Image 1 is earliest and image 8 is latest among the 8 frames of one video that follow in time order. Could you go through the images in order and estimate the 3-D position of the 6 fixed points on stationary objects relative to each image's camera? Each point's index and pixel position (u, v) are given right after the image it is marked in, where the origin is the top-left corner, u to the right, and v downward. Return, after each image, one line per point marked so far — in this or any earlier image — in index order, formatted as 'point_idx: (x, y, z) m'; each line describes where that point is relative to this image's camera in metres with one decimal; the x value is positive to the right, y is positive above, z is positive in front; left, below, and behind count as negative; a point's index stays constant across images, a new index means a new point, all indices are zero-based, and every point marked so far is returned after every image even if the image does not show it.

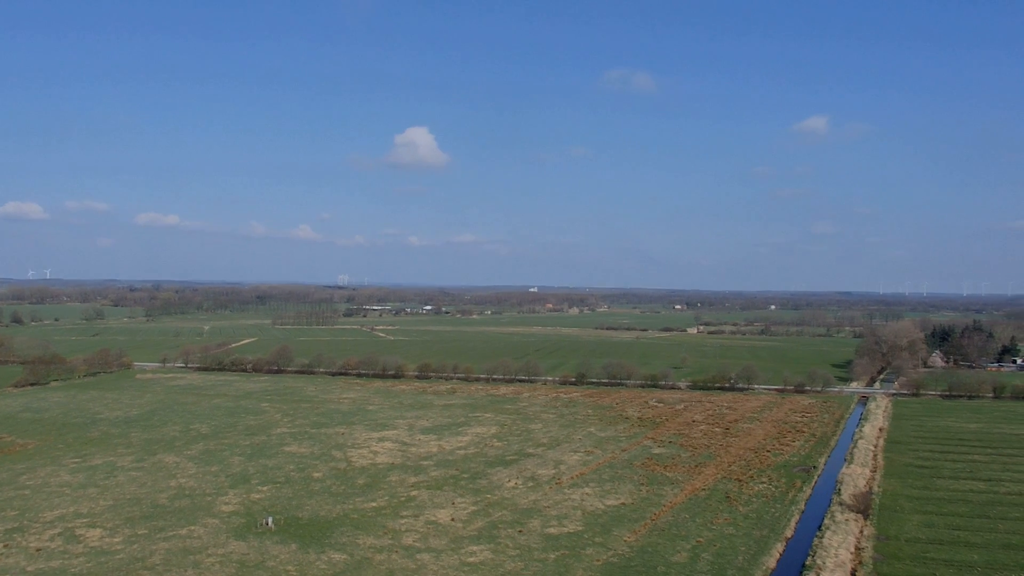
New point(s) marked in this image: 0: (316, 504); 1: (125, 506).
0: (-5.1, -5.6, +17.4) m
1: (-9.9, -5.6, +17.1) m
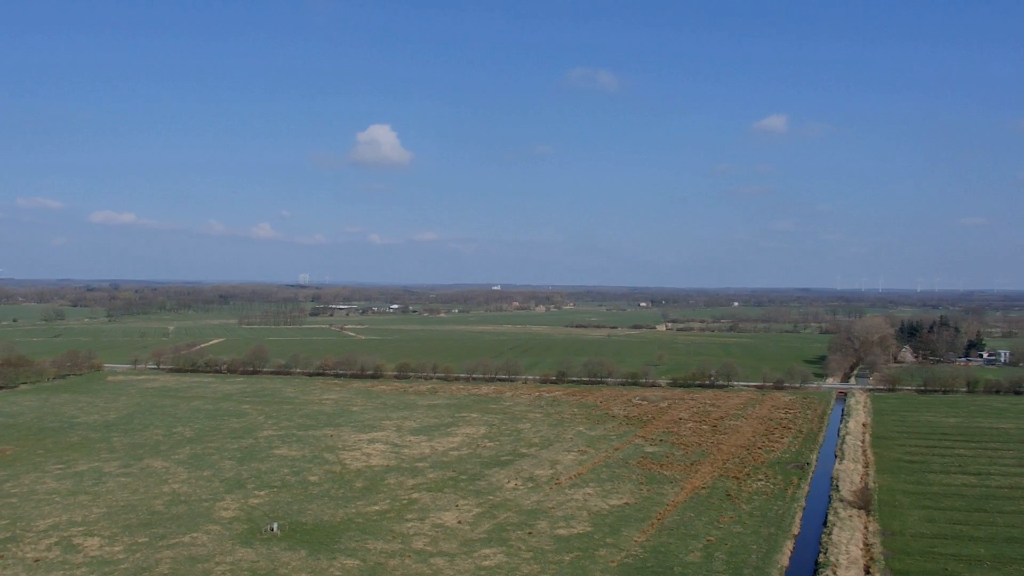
0: (-4.9, -5.6, +17.1) m
1: (-9.7, -5.7, +16.7) m
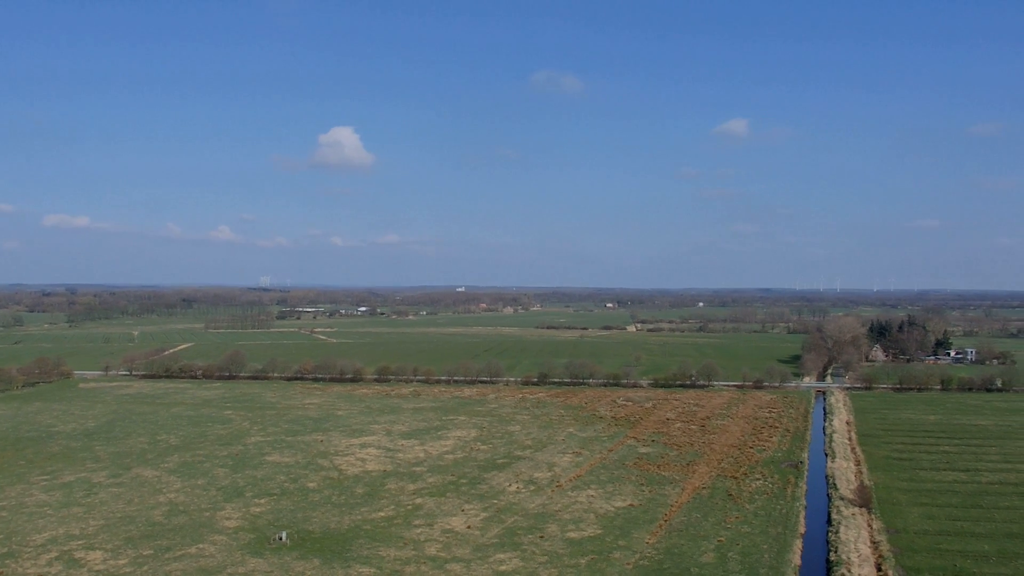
0: (-4.8, -5.7, +16.9) m
1: (-9.5, -5.8, +16.3) m
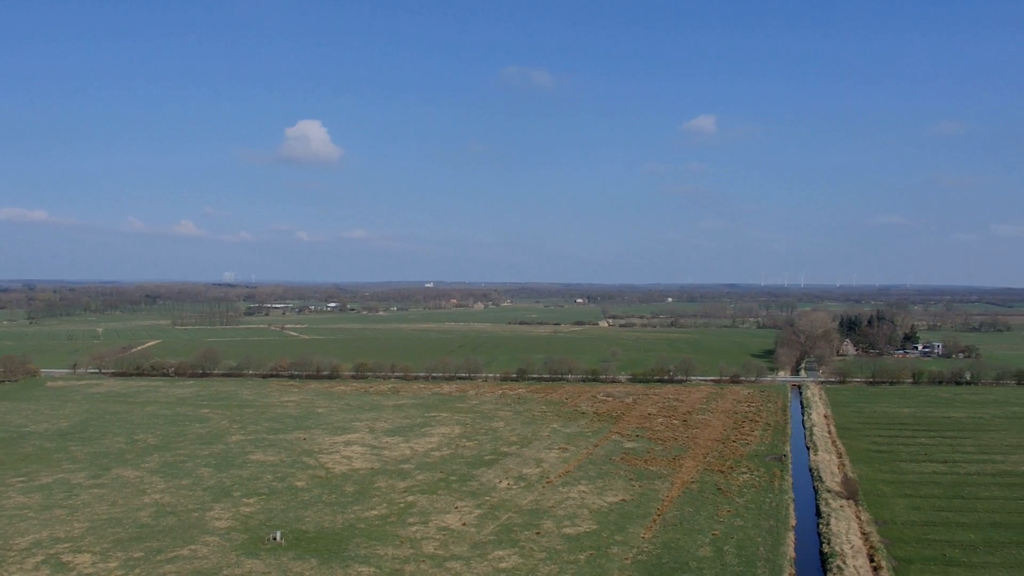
0: (-4.9, -5.7, +16.7) m
1: (-9.7, -5.7, +16.0) m
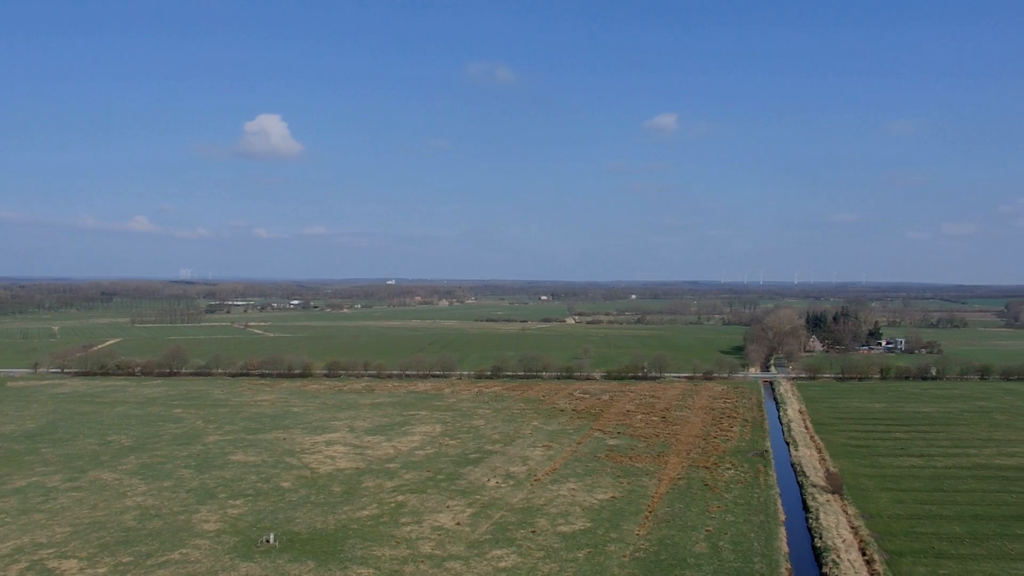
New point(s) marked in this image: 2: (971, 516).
0: (-5.1, -5.6, +16.5) m
1: (-9.8, -5.7, +15.6) m
2: (+11.1, -5.5, +16.2) m
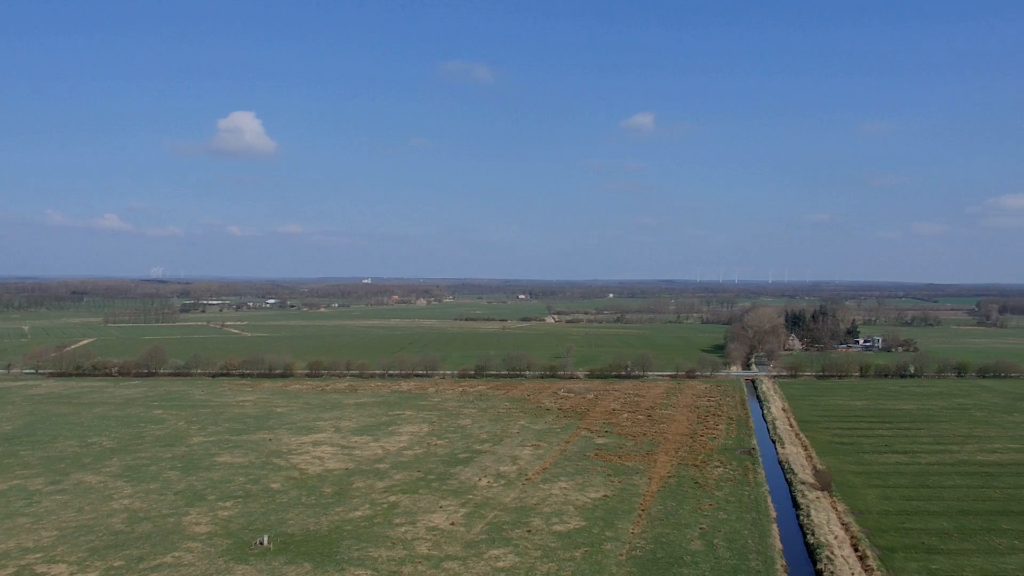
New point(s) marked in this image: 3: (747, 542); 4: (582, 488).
0: (-5.2, -5.6, +16.4) m
1: (-9.9, -5.7, +15.3) m
2: (+11.0, -5.5, +16.5) m
3: (+5.0, -5.5, +14.4) m
4: (+2.1, -6.0, +20.0) m
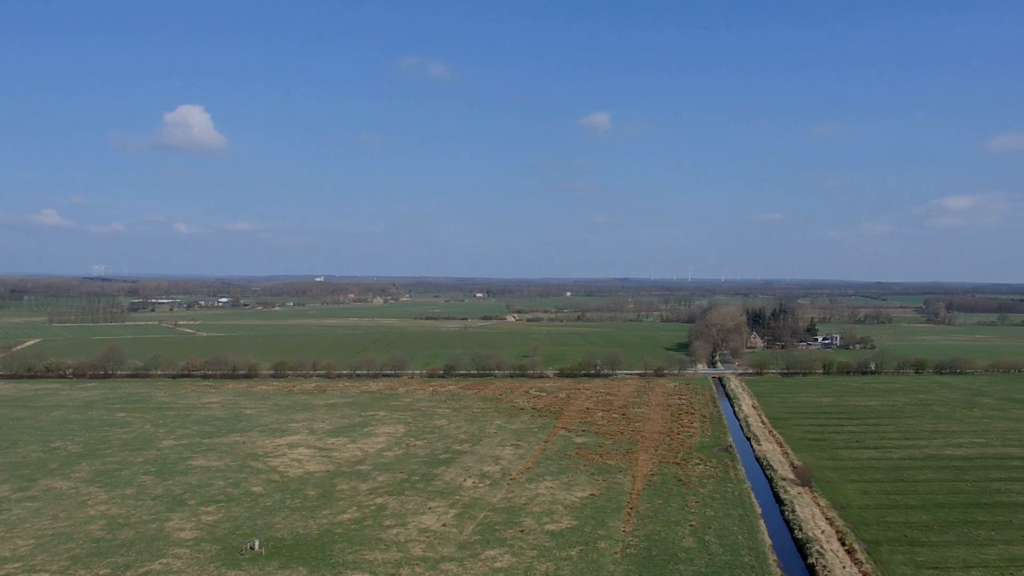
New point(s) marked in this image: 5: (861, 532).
0: (-5.5, -5.6, +16.1) m
1: (-10.1, -5.7, +14.8) m
2: (+10.7, -5.5, +17.1) m
3: (+4.9, -5.5, +14.7) m
4: (+1.7, -6.0, +20.1) m
5: (+7.8, -5.5, +15.0) m
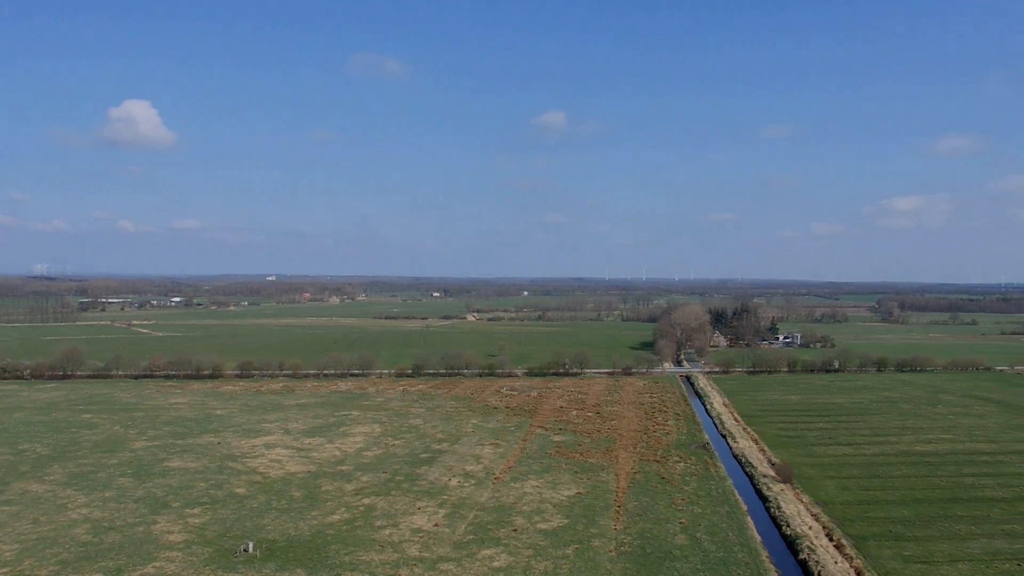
0: (-5.7, -5.6, +16.0) m
1: (-10.2, -5.7, +14.5) m
2: (+10.4, -5.6, +17.7) m
3: (+4.7, -5.5, +15.1) m
4: (+1.3, -6.0, +20.3) m
5: (+7.6, -5.5, +15.5) m
